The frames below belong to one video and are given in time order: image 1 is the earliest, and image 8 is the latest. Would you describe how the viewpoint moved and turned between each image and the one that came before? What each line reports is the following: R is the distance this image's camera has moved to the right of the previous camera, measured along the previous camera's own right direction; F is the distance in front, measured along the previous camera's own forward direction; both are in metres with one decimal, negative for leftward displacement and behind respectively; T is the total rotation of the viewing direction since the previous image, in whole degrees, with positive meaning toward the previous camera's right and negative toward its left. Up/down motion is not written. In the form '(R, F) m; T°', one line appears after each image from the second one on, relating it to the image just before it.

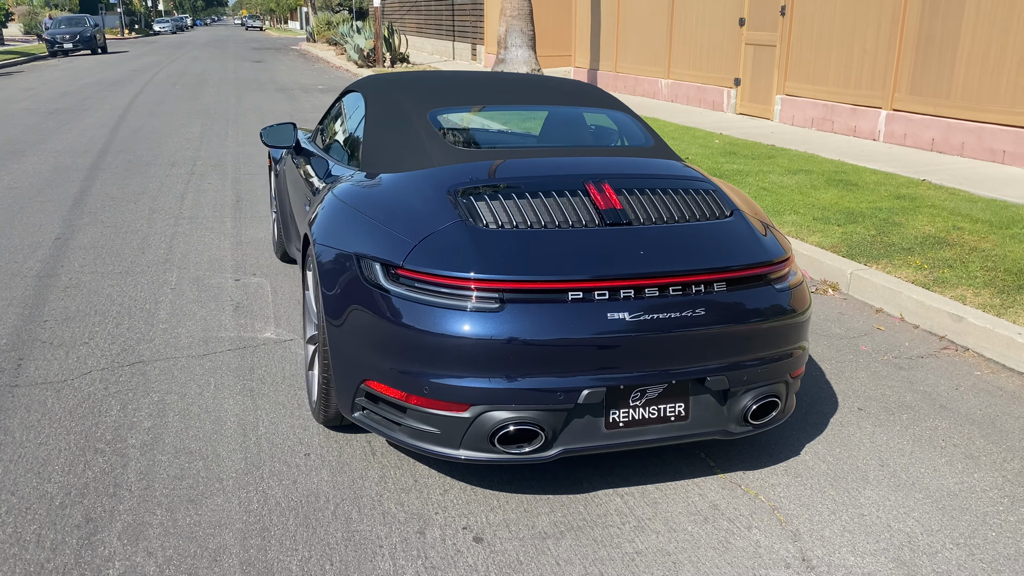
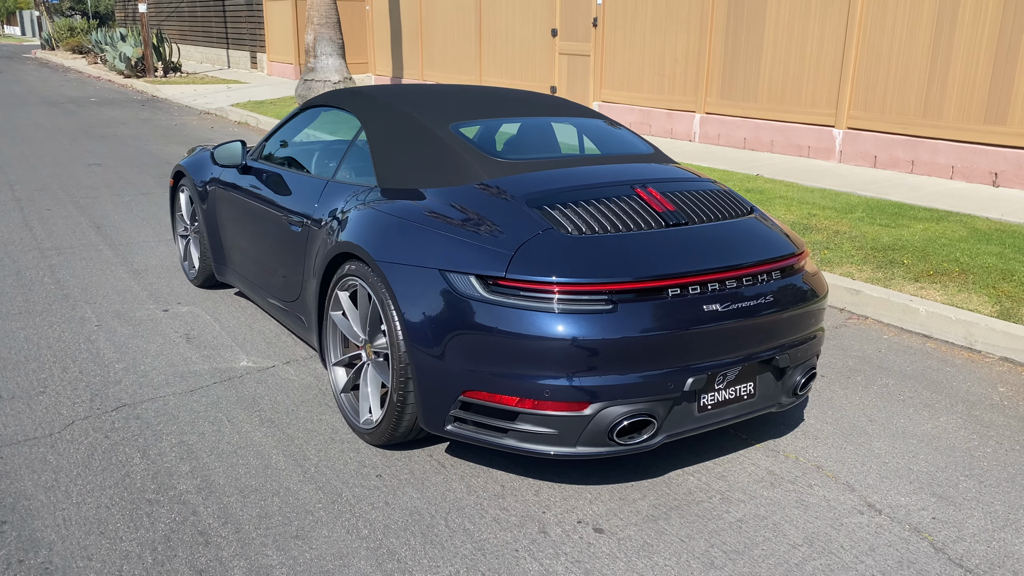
(-1.2, 0.0) m; +15°
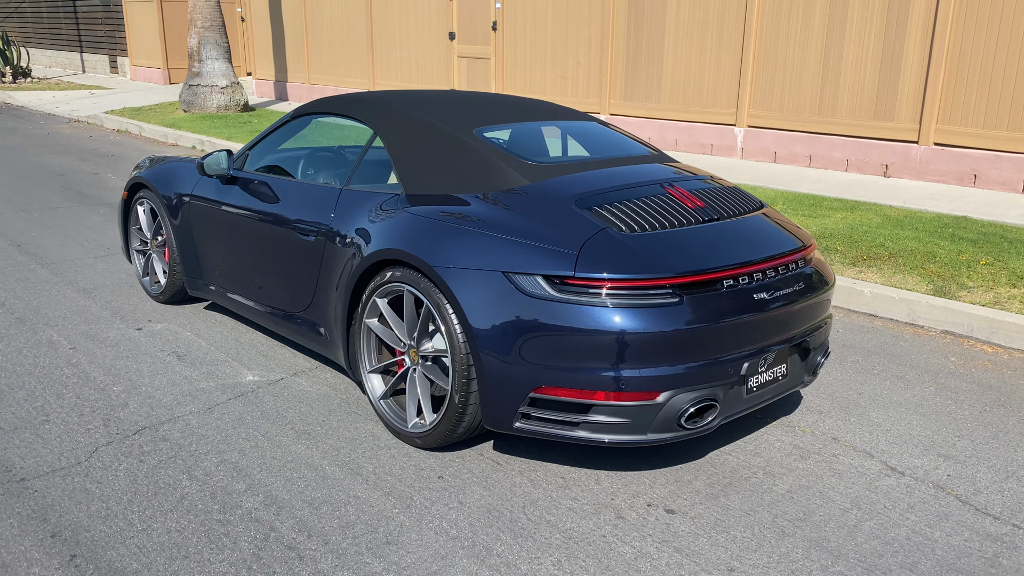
(-0.7, -0.1) m; +9°
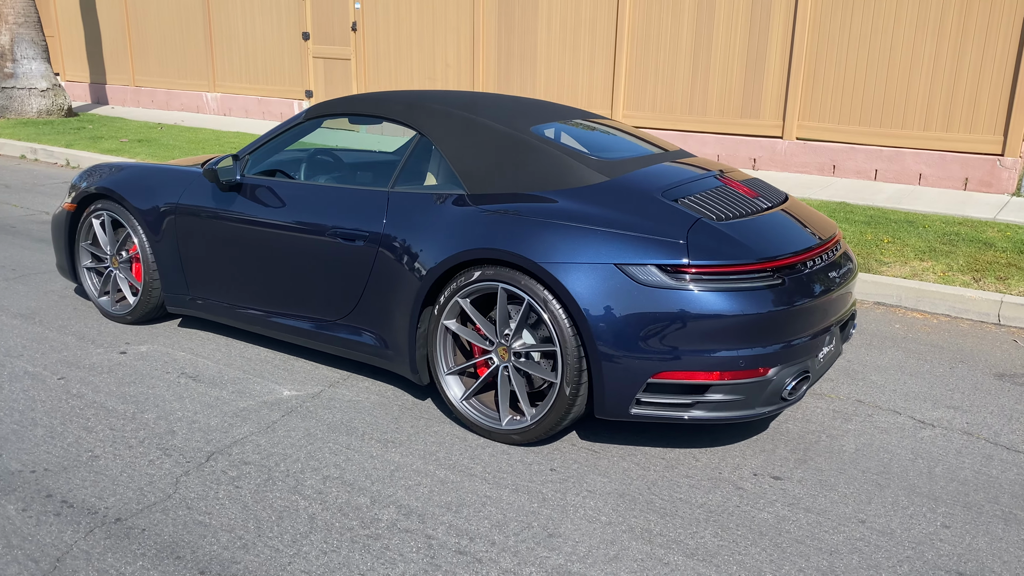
(-1.2, +0.1) m; +13°
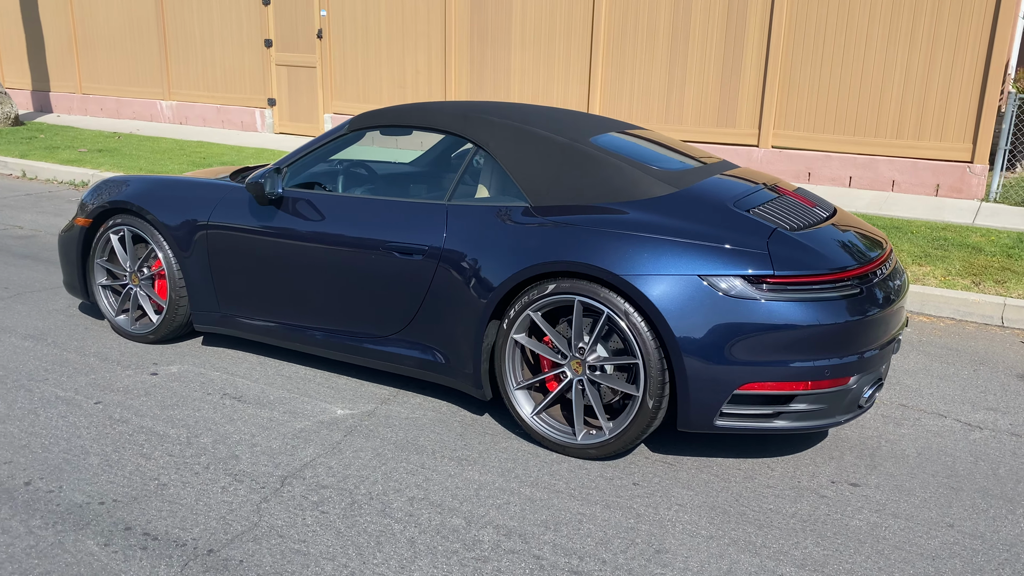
(-0.6, +0.1) m; +4°
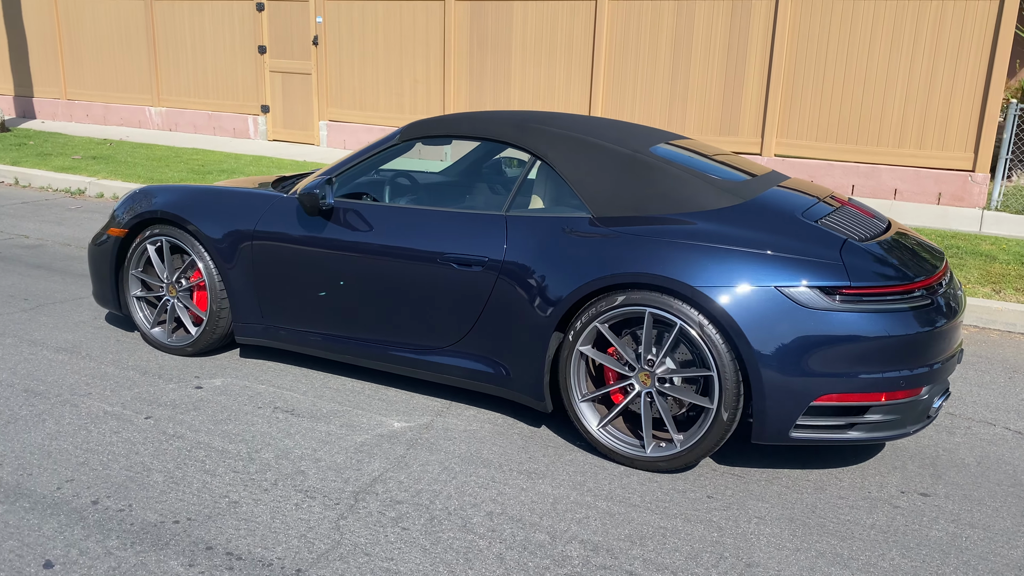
(-0.4, 0.0) m; +2°
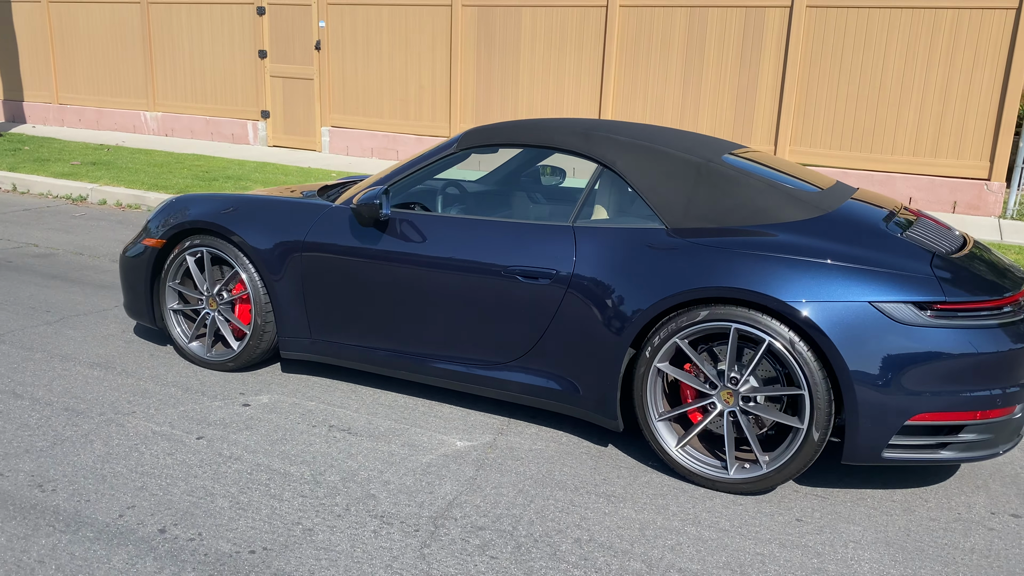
(-0.4, +0.1) m; +1°
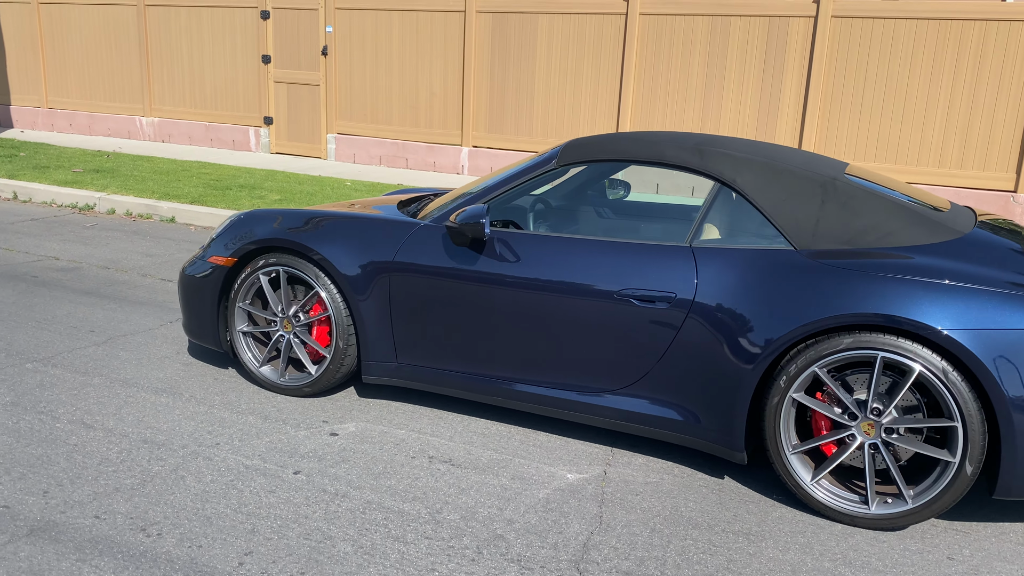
(-0.6, +0.2) m; +2°
